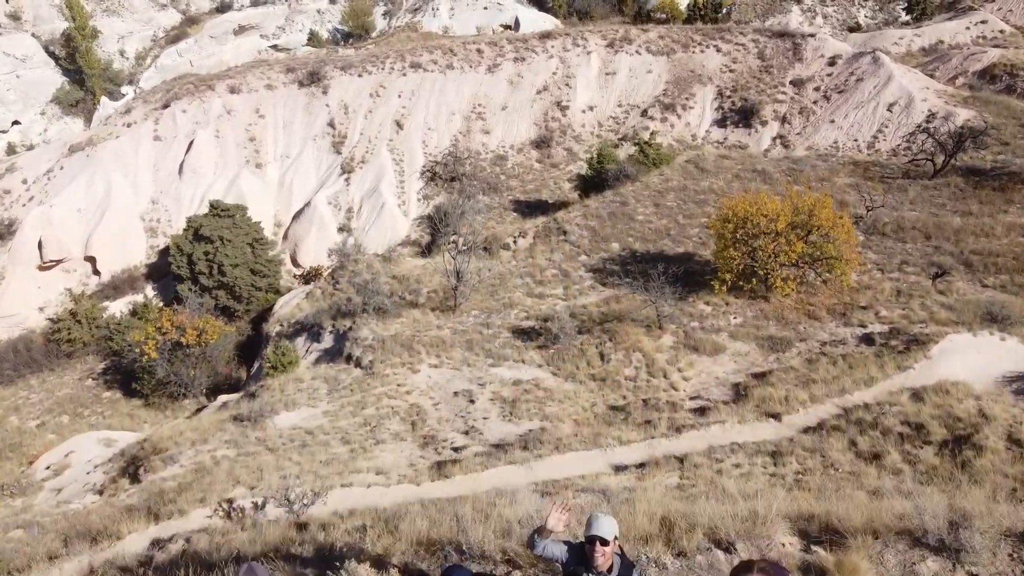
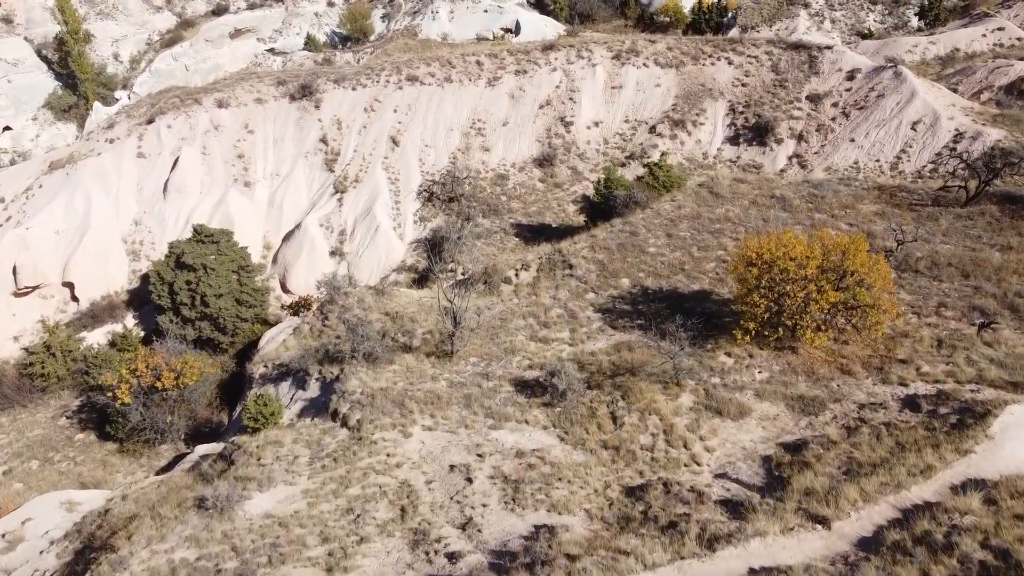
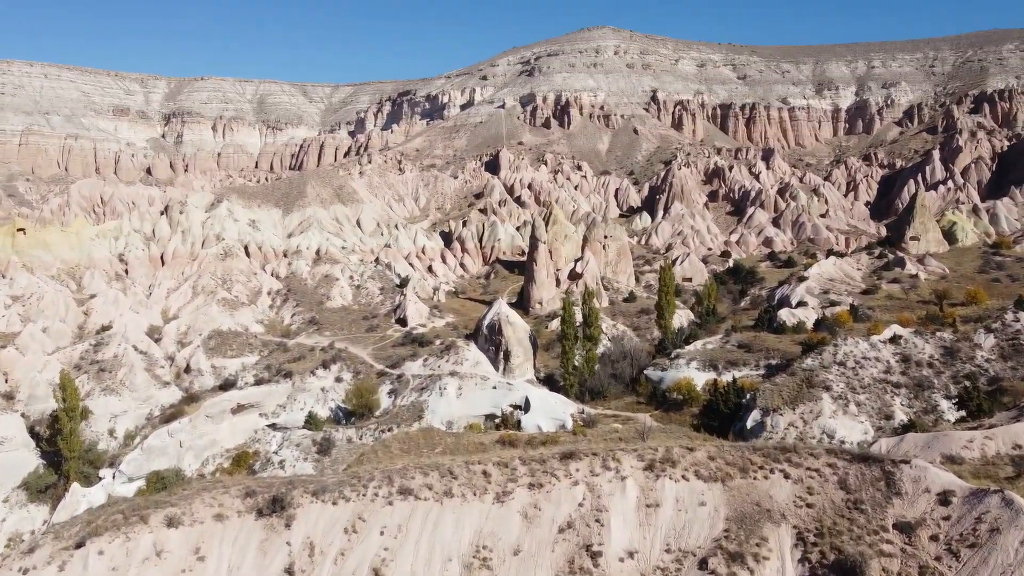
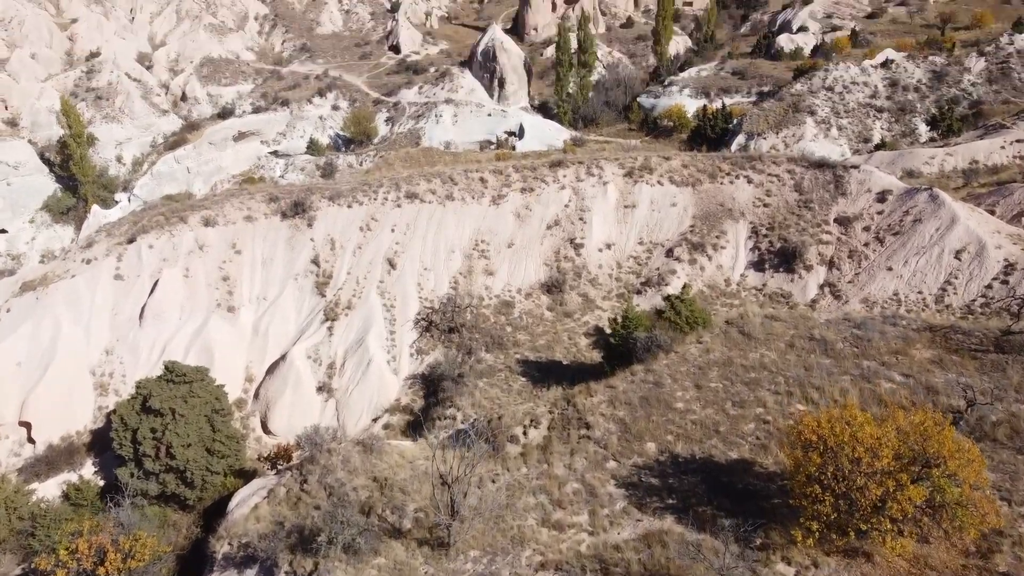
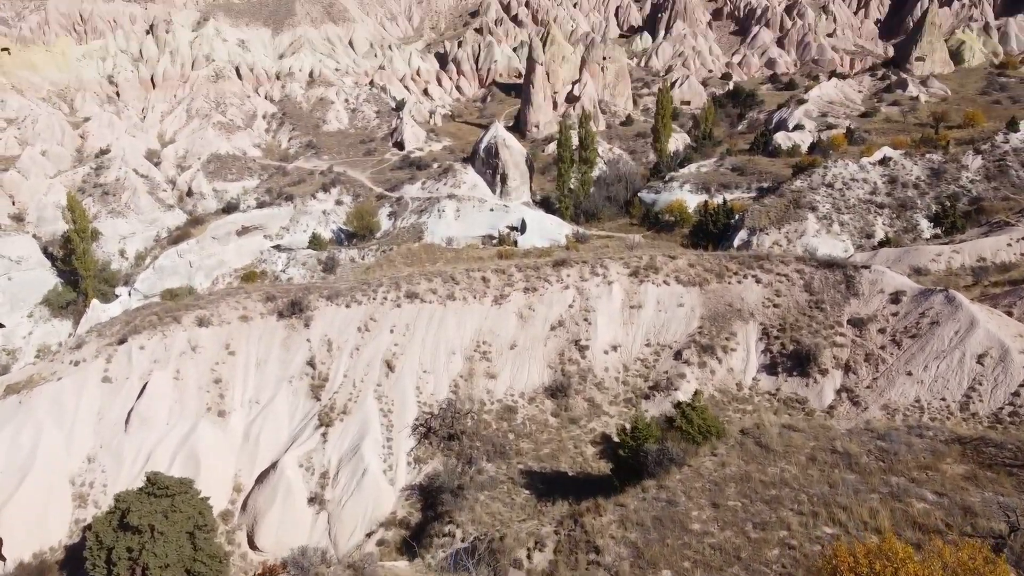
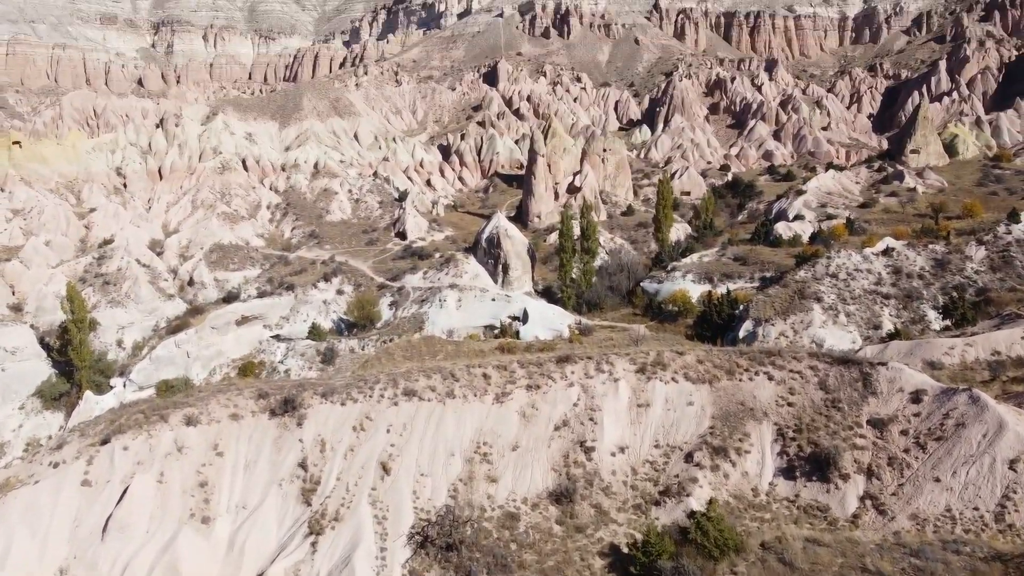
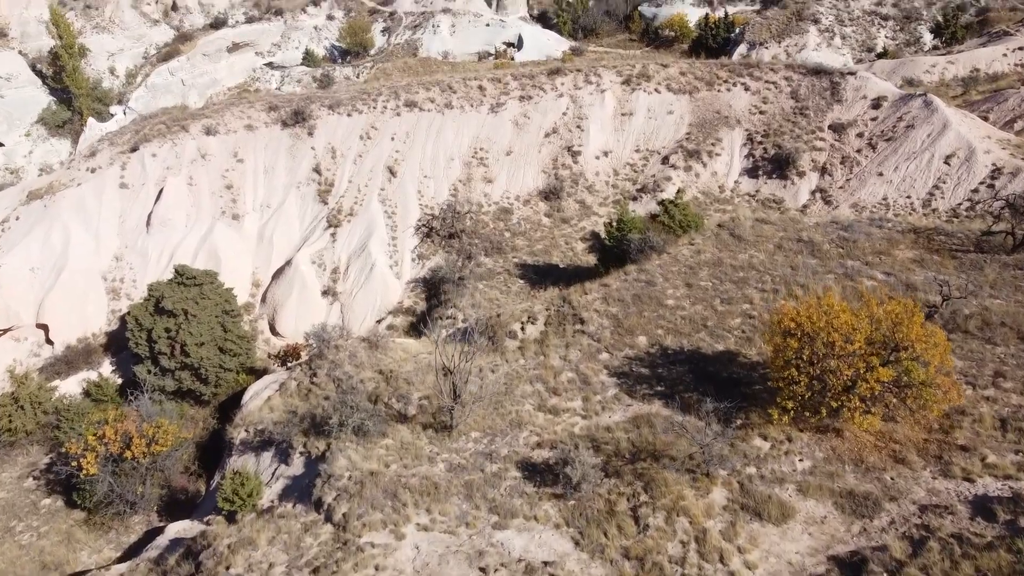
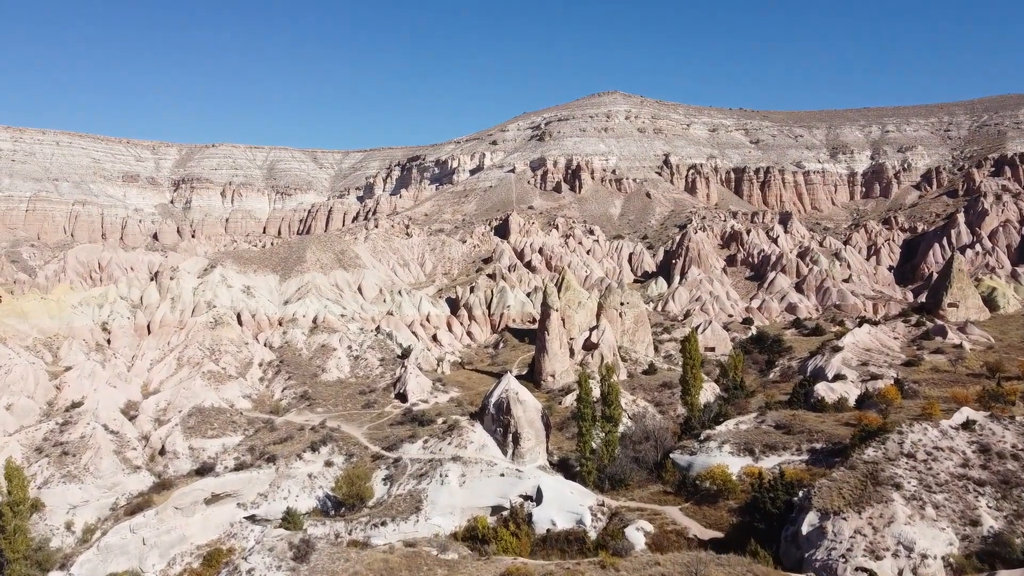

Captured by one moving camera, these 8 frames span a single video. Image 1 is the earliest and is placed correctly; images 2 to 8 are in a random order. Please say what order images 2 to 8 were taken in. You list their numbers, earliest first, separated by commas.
2, 7, 4, 5, 6, 3, 8
